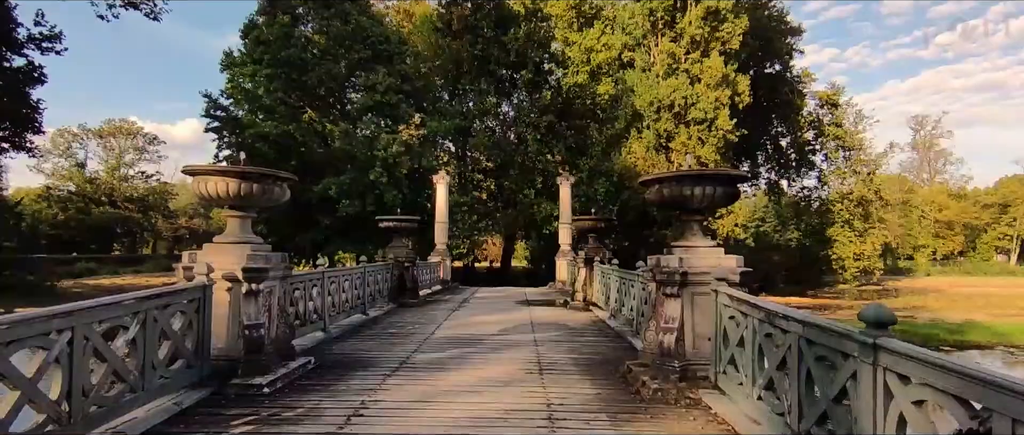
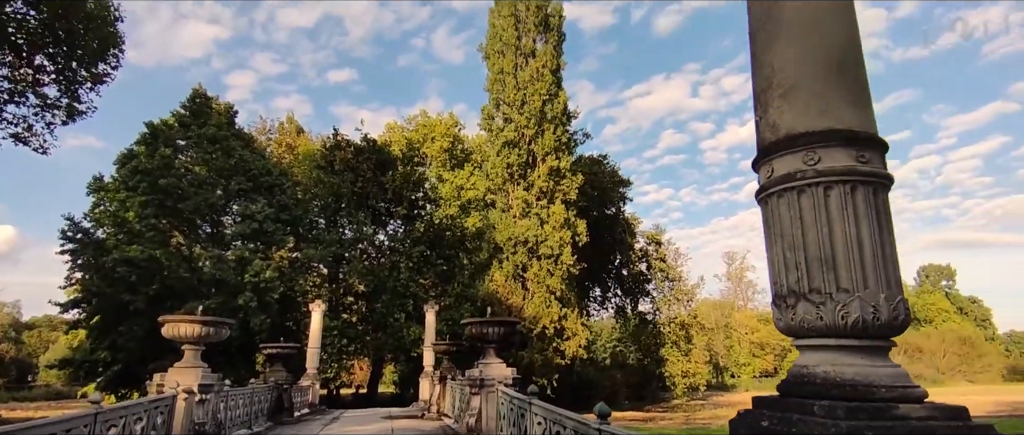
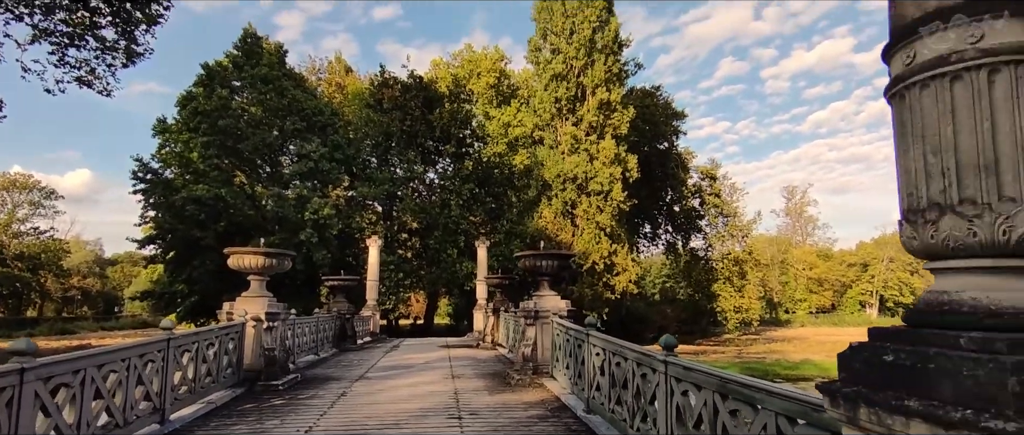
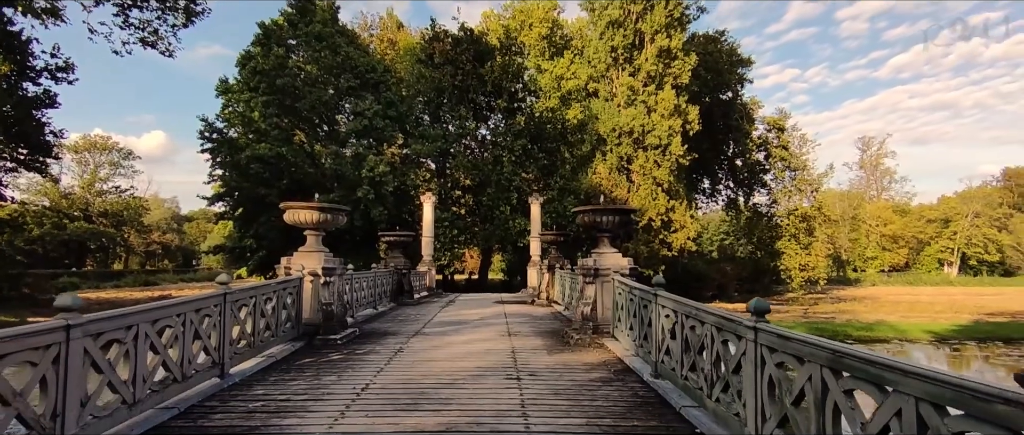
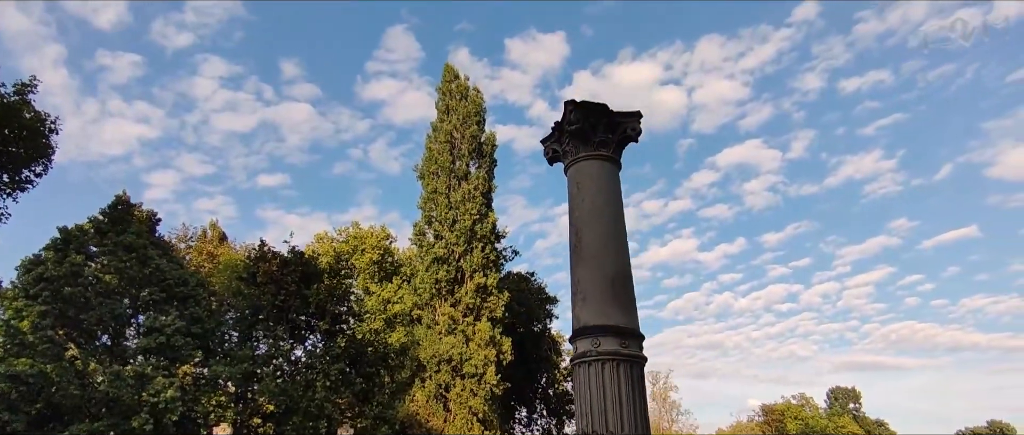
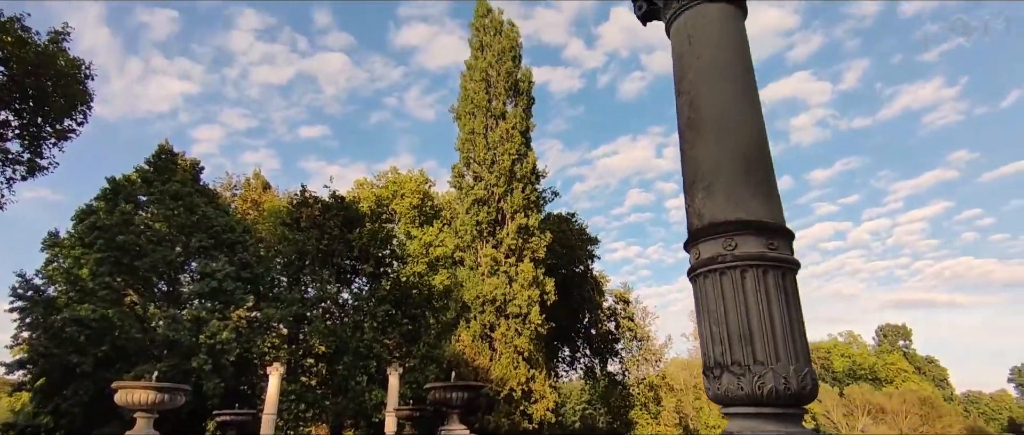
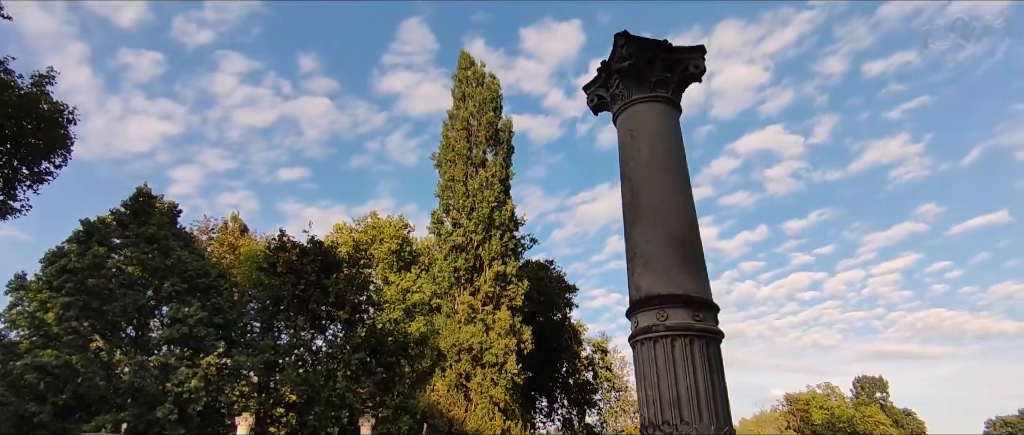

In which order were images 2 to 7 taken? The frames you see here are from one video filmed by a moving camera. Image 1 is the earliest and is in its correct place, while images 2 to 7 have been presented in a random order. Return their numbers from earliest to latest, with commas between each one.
4, 3, 2, 6, 7, 5
